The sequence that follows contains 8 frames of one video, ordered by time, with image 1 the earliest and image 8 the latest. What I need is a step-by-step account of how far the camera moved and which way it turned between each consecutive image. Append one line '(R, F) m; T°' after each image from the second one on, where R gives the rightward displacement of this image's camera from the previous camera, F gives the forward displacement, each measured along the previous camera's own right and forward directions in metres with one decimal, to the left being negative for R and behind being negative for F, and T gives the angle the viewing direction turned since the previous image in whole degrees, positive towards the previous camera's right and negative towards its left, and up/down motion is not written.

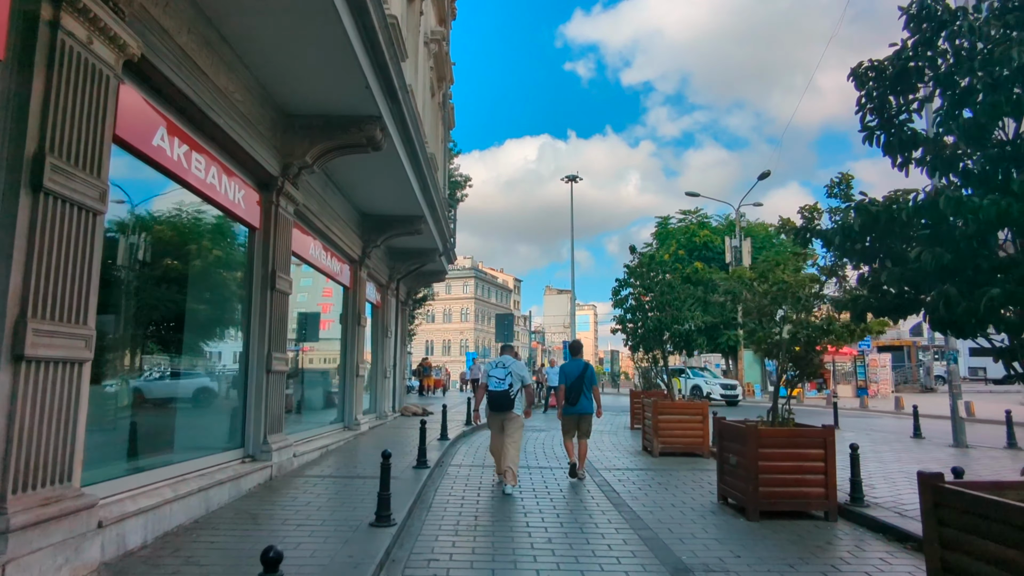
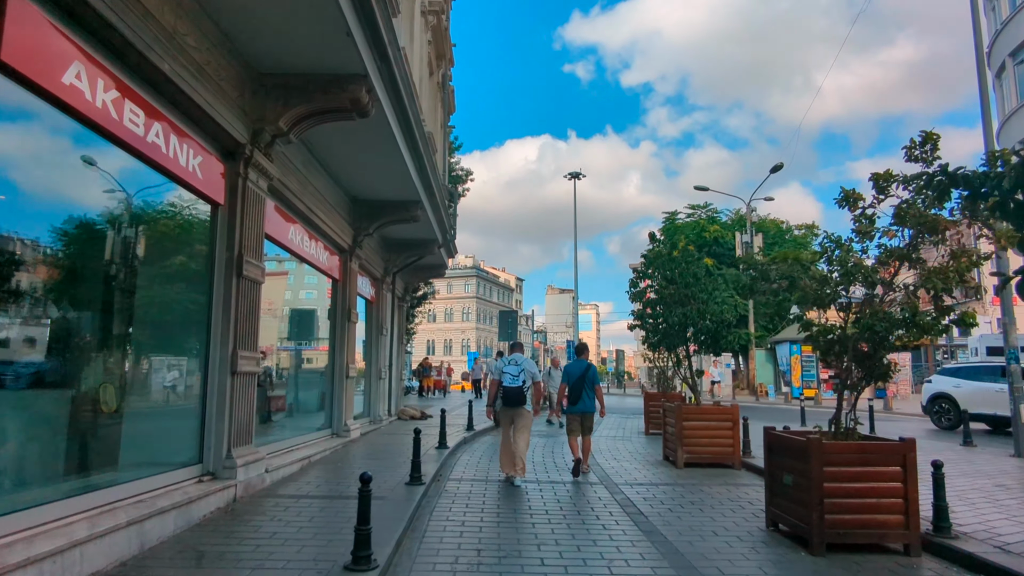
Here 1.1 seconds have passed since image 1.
(-0.1, +1.2) m; 0°
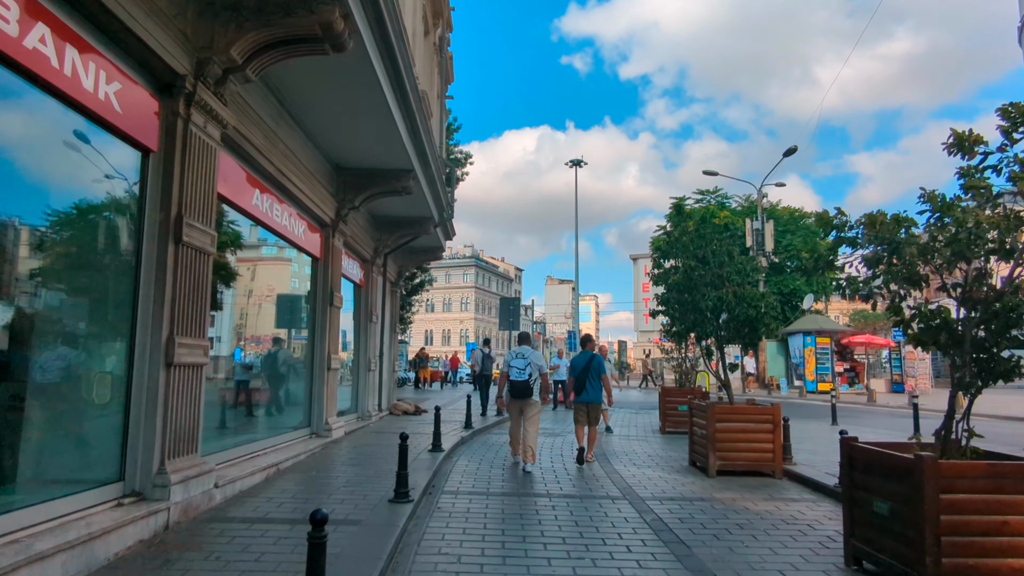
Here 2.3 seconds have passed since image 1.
(-0.1, +1.4) m; 0°
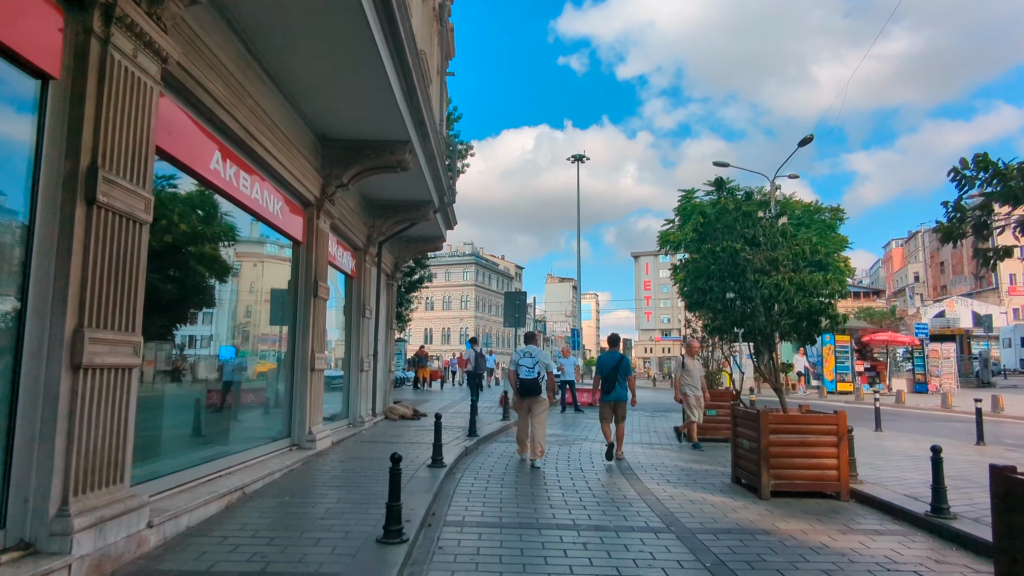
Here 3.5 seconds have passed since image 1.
(-0.2, +1.4) m; 0°
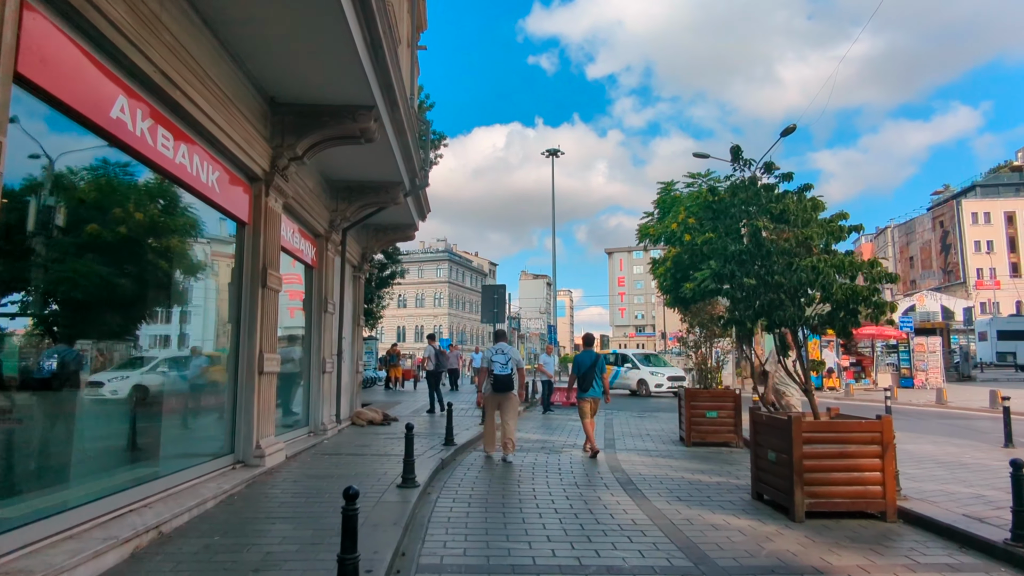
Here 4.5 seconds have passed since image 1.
(-0.1, +1.2) m; +2°
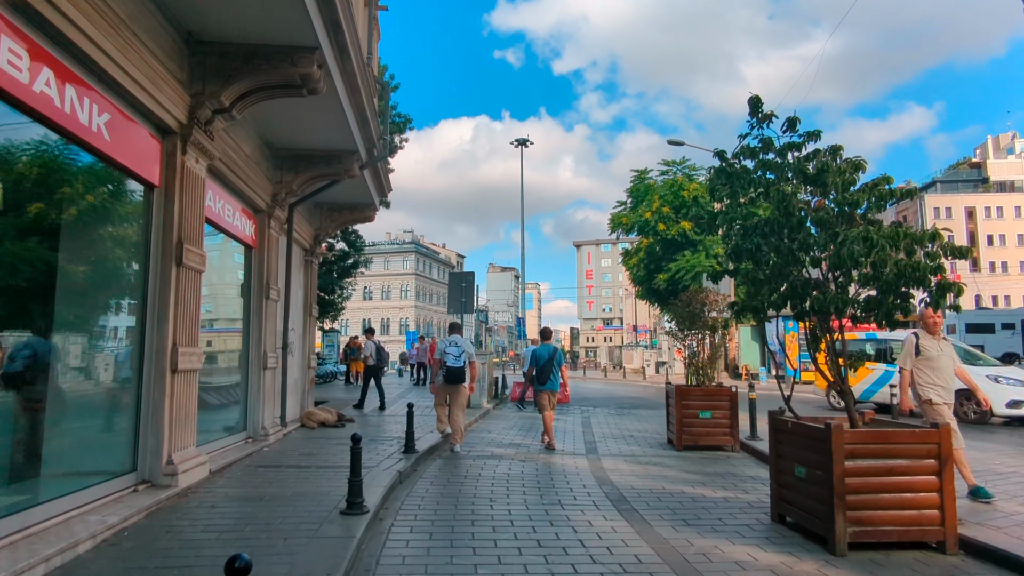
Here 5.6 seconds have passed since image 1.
(0.0, +1.3) m; +3°
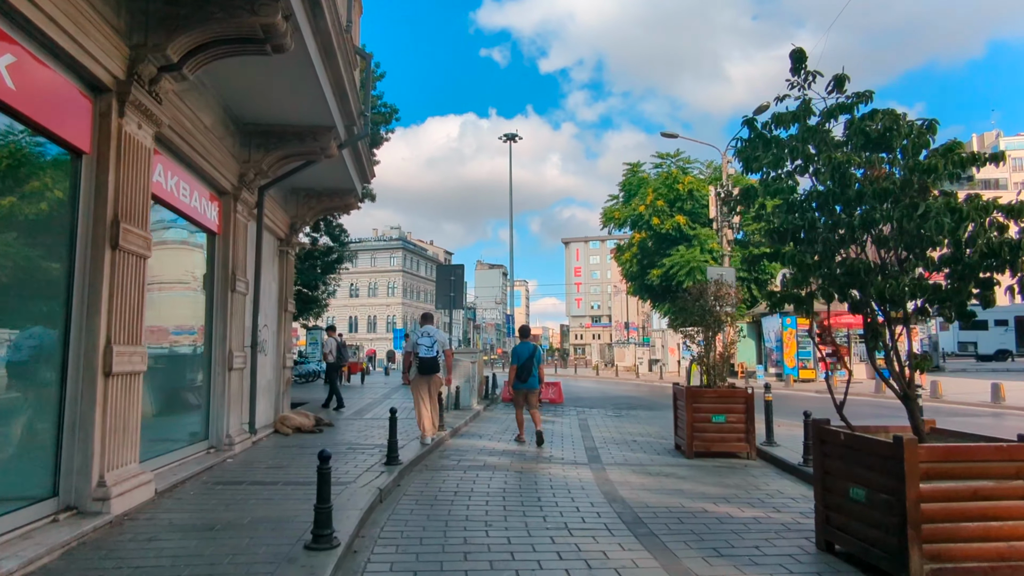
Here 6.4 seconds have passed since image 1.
(-0.1, +1.0) m; +1°
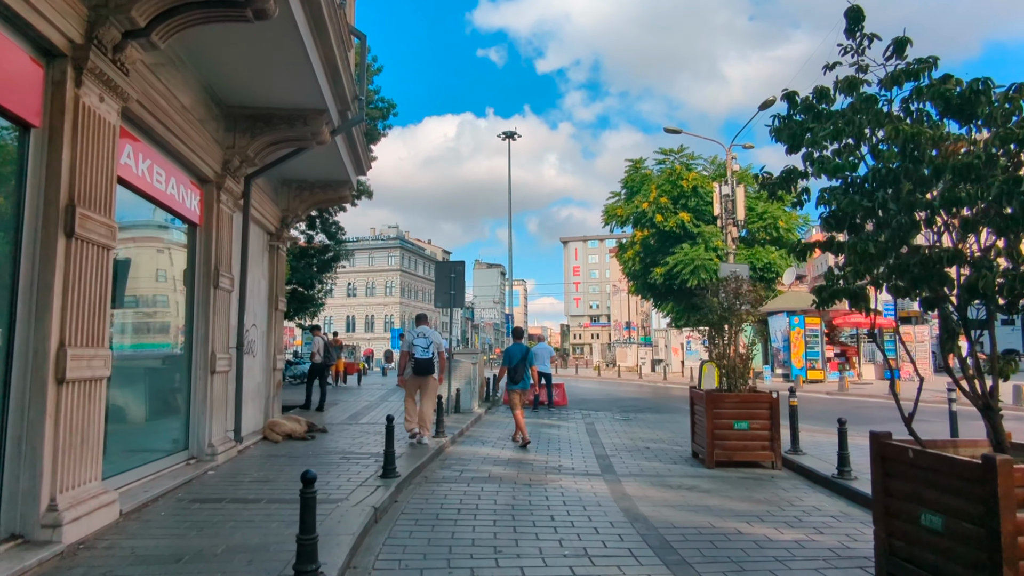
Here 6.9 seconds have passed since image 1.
(-0.1, +0.7) m; 0°
